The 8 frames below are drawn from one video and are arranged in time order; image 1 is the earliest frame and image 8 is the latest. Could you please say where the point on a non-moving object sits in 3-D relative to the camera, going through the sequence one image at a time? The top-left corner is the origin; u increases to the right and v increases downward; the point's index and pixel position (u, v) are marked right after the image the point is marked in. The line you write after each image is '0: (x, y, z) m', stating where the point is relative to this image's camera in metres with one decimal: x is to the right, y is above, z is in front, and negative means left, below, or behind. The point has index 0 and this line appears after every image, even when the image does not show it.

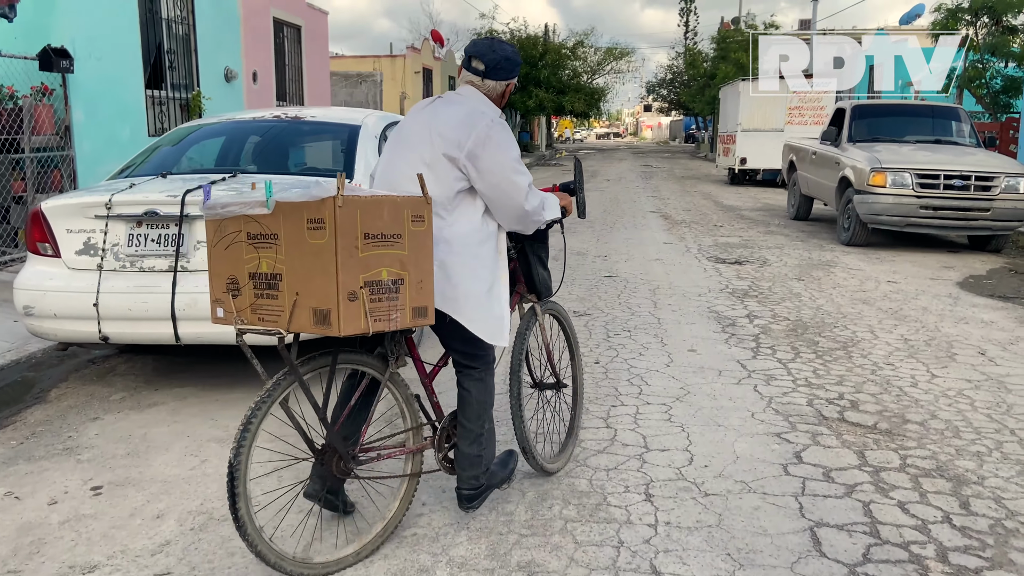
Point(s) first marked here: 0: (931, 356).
0: (+2.8, -0.5, +5.1) m
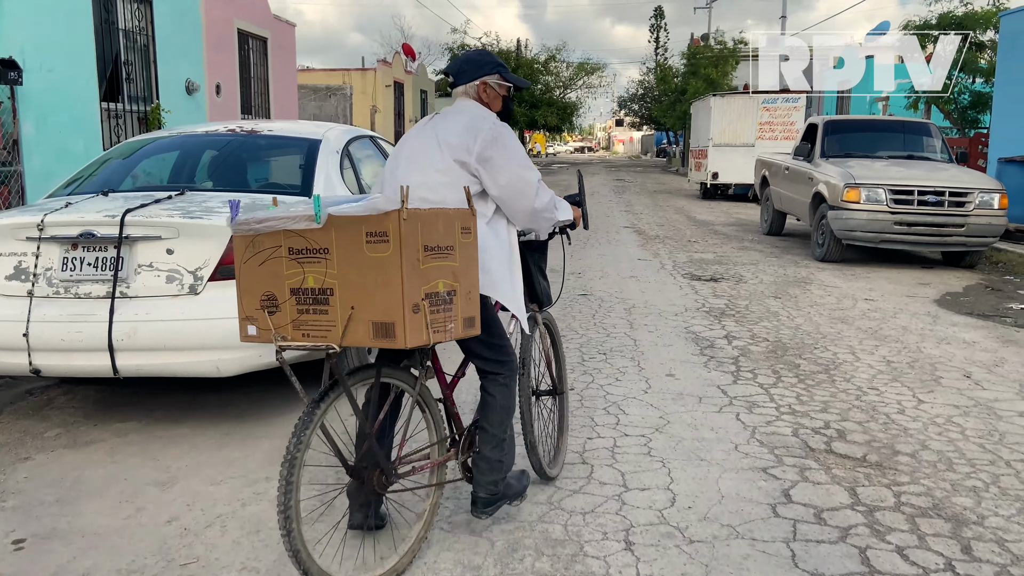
0: (+2.6, -0.6, +5.0) m
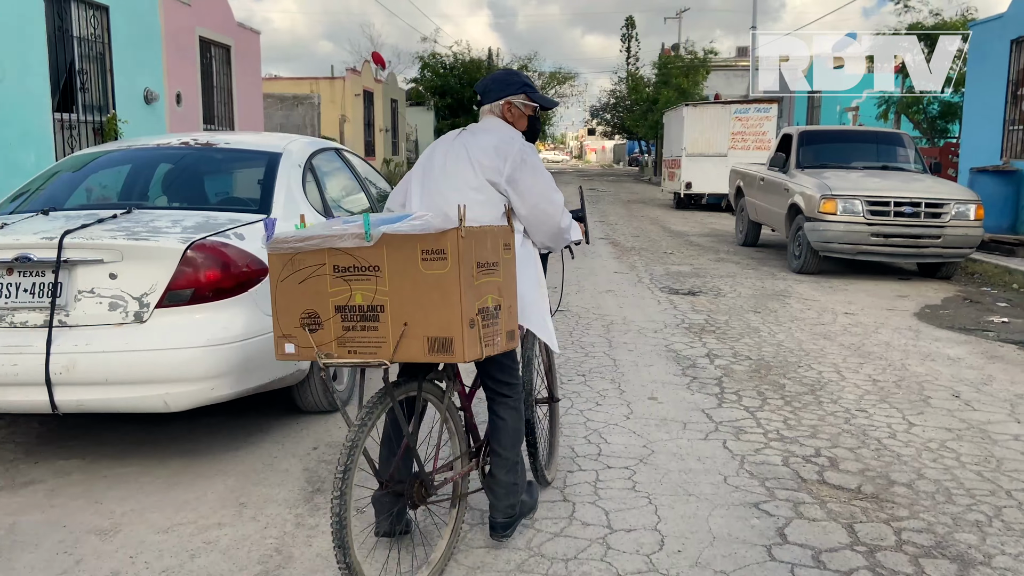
0: (+2.5, -0.7, +4.8) m
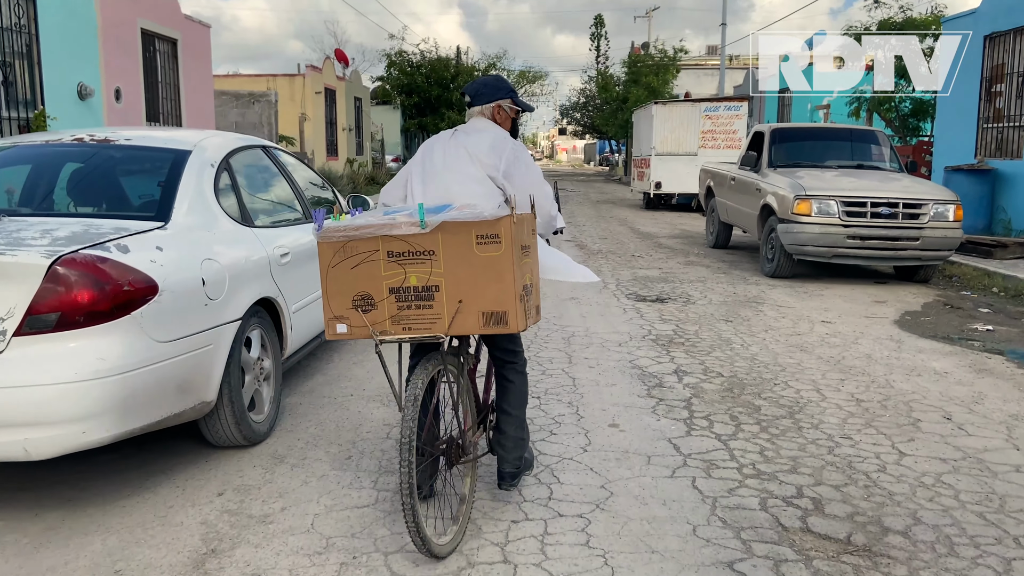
0: (+2.1, -0.8, +4.3) m
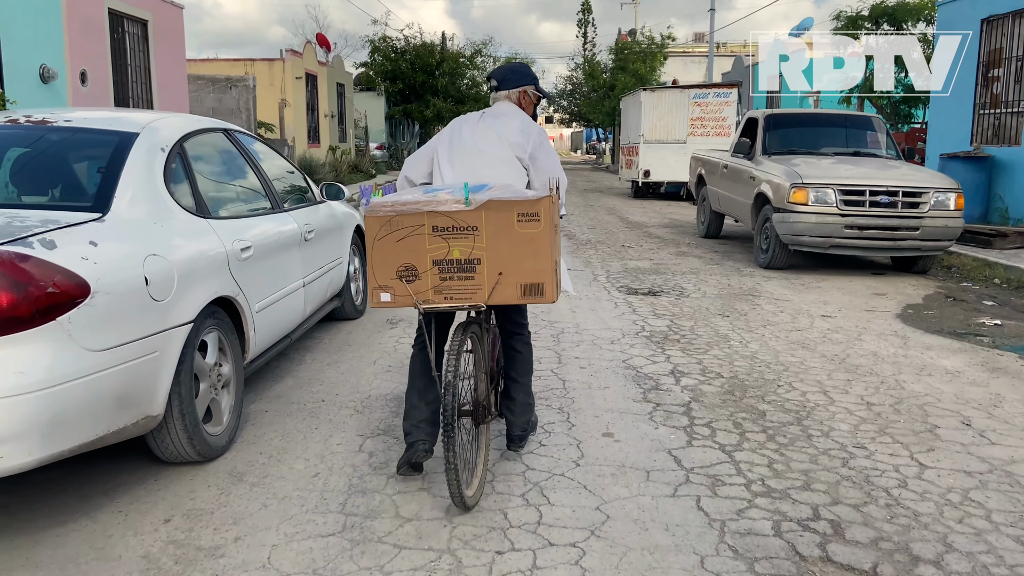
0: (+2.1, -0.7, +4.0) m
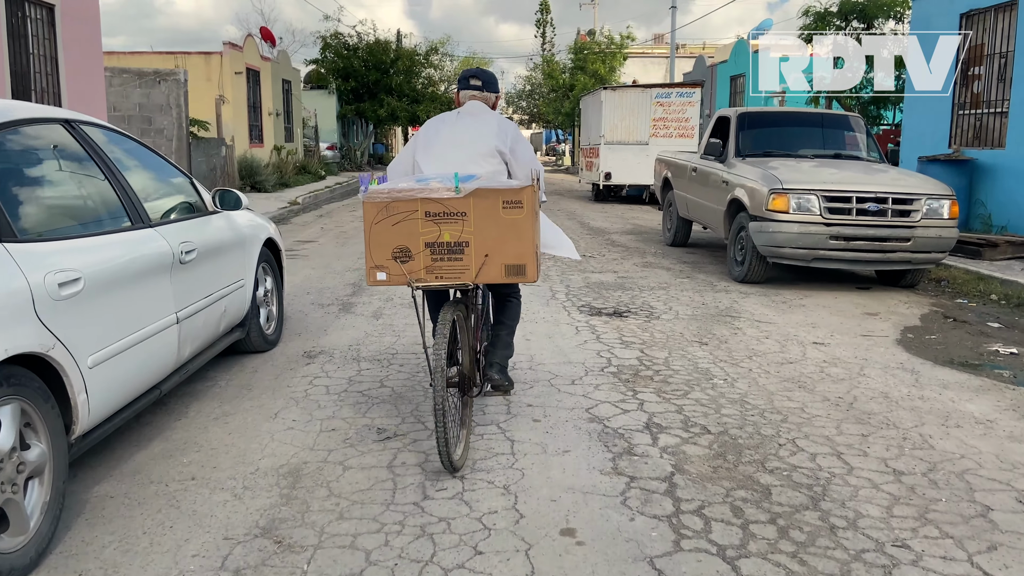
0: (+1.8, -0.9, +3.1) m
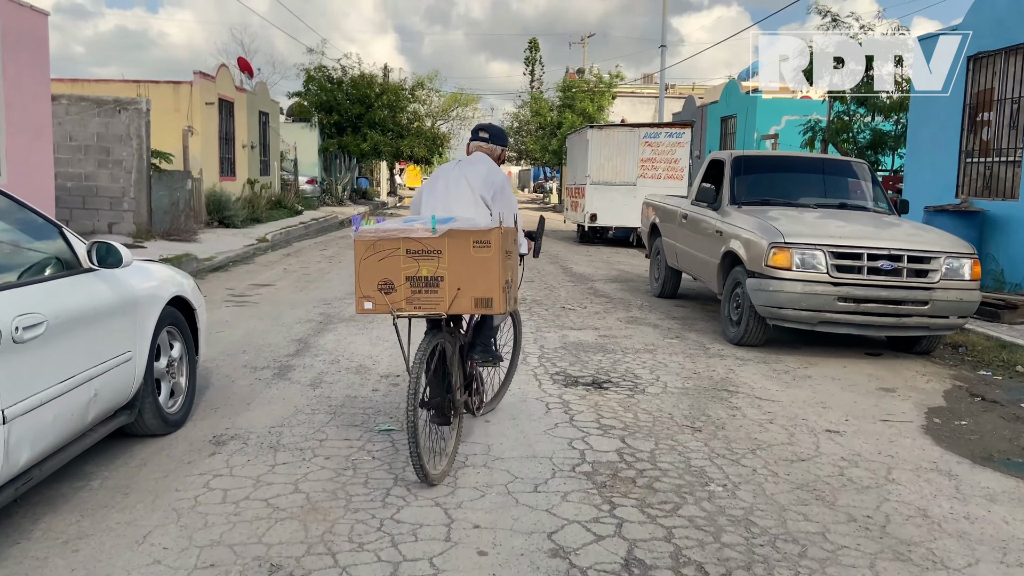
0: (+1.5, -1.3, +2.1) m
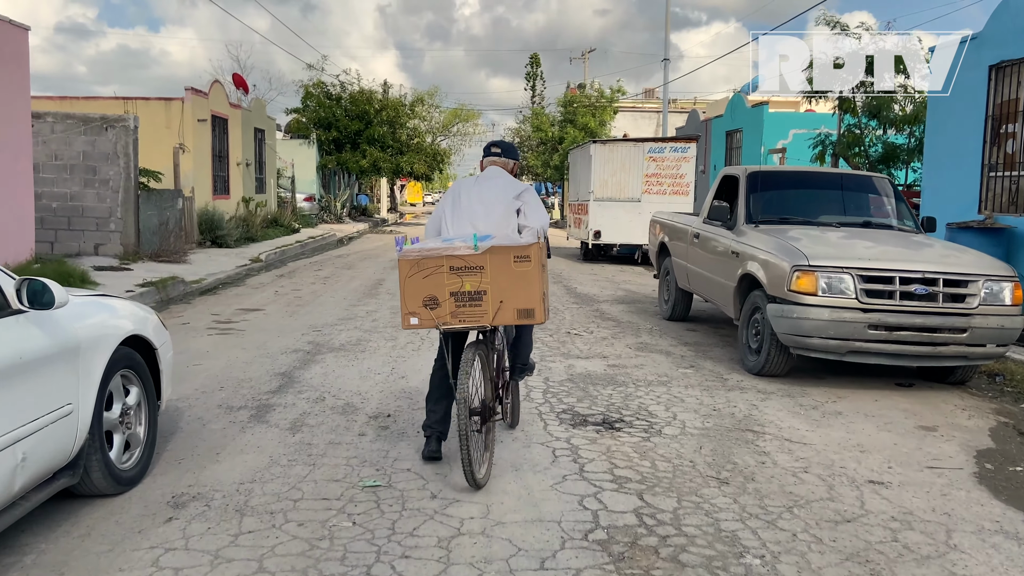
0: (+1.5, -1.4, +1.6) m
